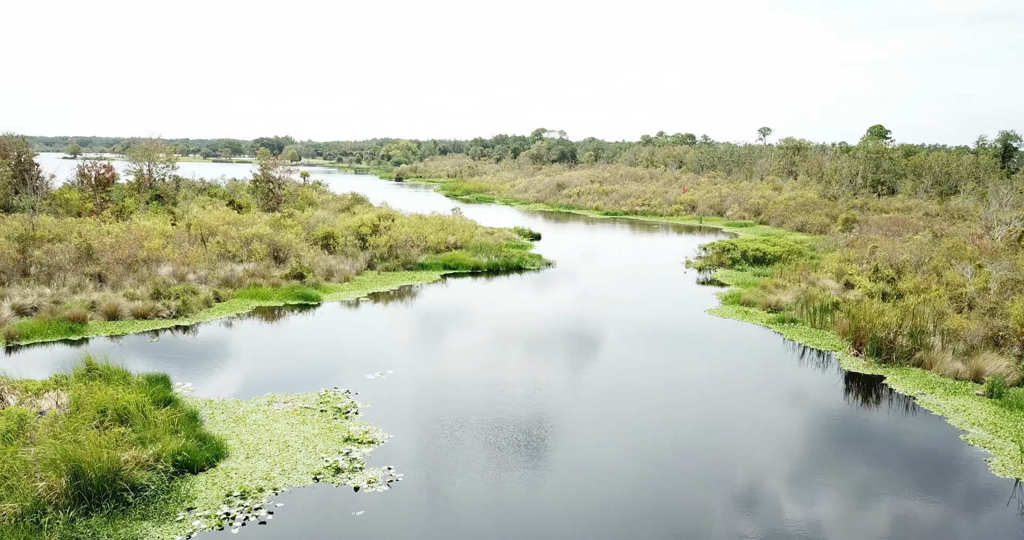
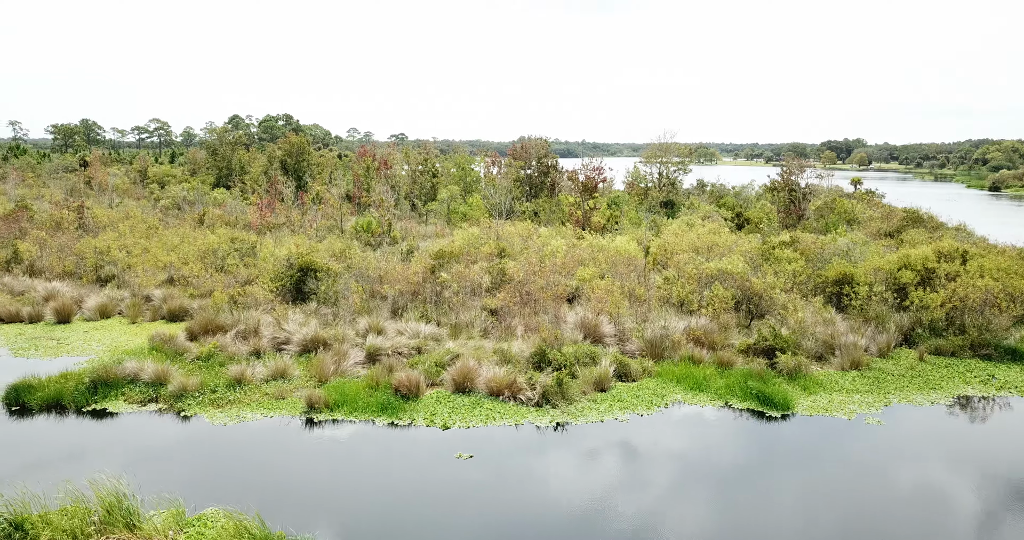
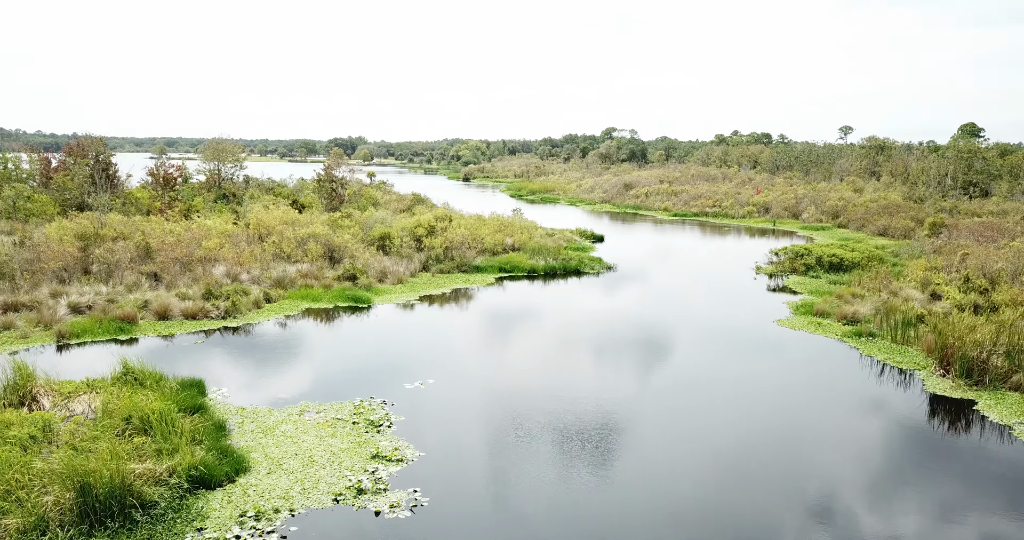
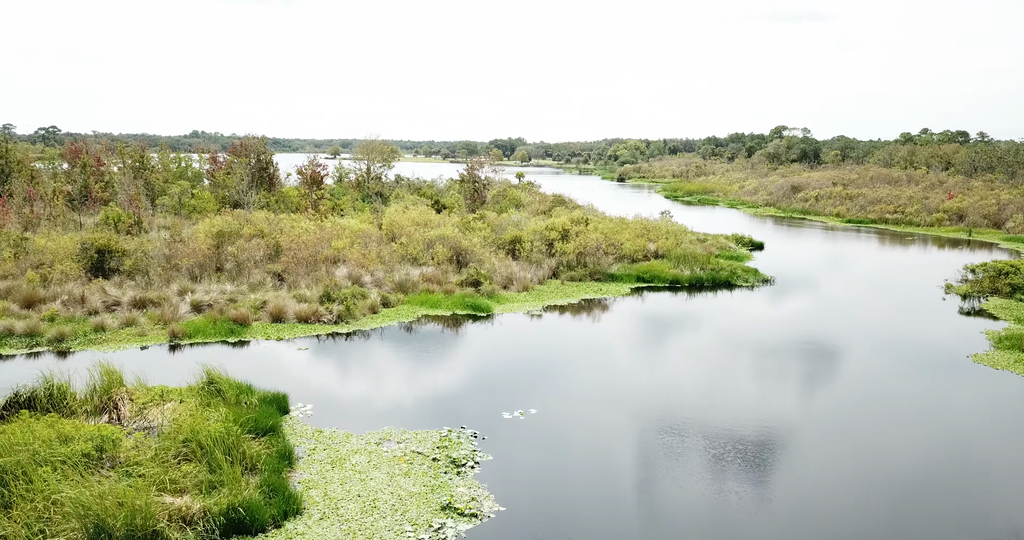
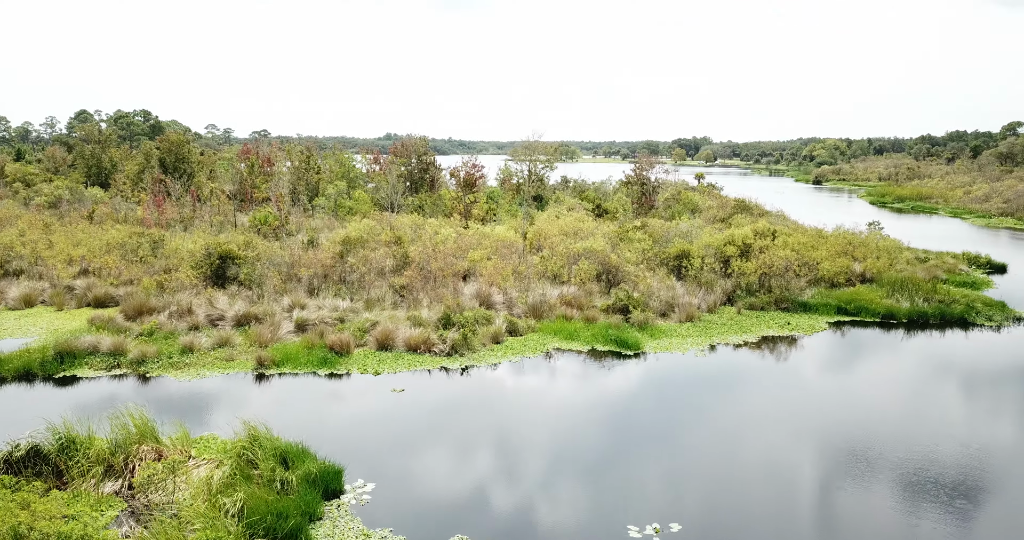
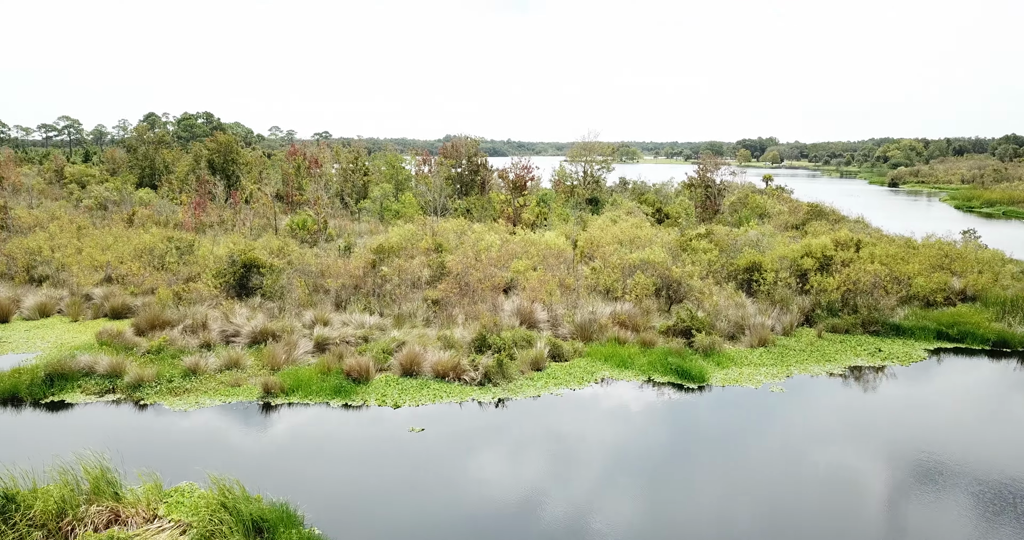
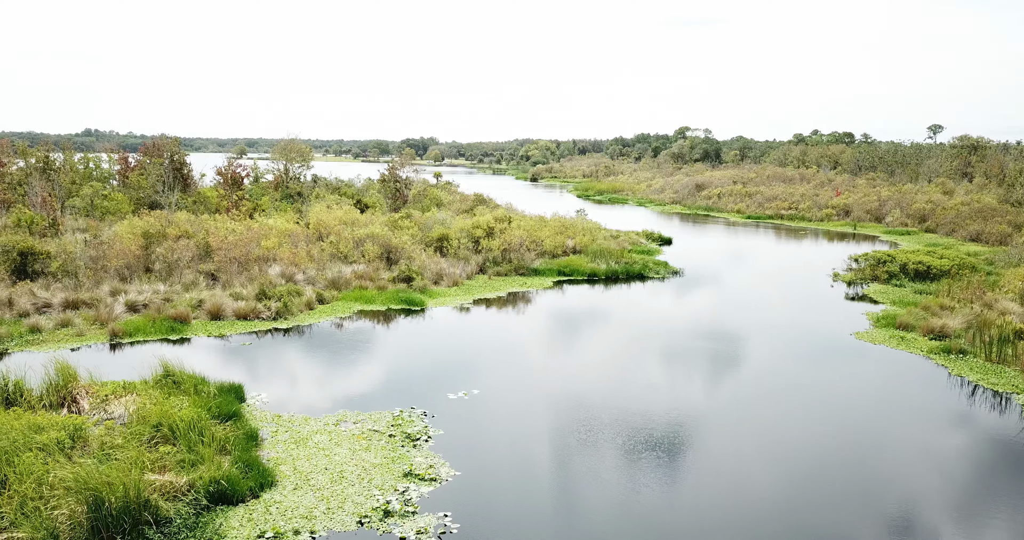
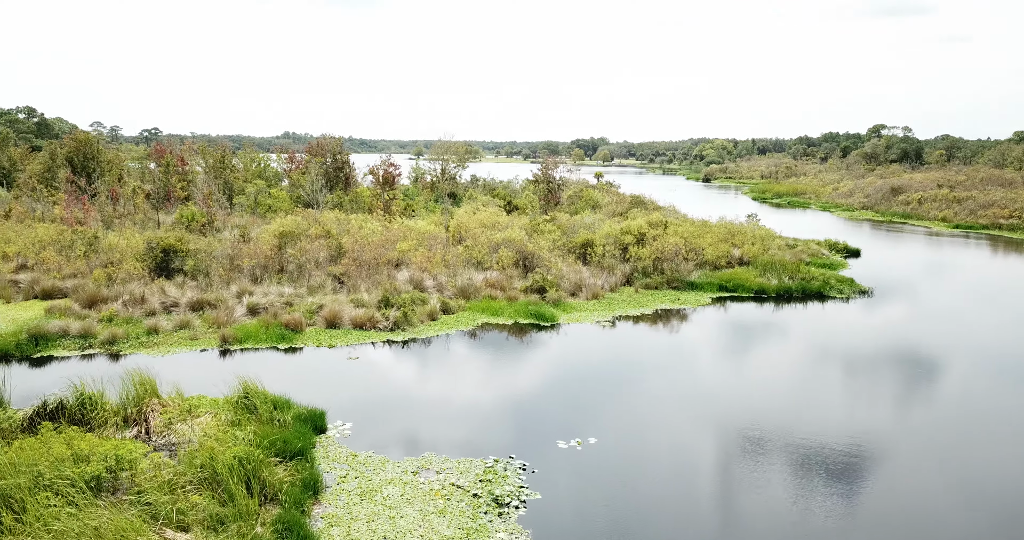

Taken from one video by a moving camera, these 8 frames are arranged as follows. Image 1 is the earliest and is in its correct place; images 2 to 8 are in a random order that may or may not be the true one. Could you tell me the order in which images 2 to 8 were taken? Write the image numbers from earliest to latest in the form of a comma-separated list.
3, 7, 4, 8, 5, 6, 2
